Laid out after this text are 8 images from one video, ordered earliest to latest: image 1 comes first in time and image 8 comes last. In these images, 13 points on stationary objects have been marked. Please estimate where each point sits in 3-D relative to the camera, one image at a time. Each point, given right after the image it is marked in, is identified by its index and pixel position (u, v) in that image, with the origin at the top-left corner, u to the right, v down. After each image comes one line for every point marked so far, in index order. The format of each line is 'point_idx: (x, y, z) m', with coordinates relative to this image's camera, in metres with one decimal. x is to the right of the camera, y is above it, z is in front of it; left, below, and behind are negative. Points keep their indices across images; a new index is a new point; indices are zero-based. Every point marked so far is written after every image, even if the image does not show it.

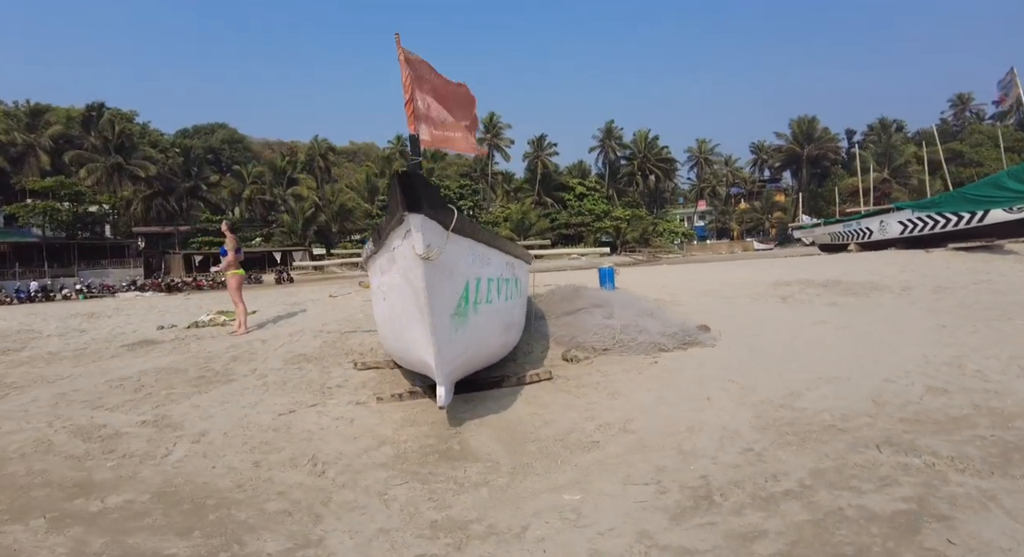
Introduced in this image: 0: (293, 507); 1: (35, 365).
0: (-1.4, -1.5, +3.5) m
1: (-6.2, -1.2, +7.3) m
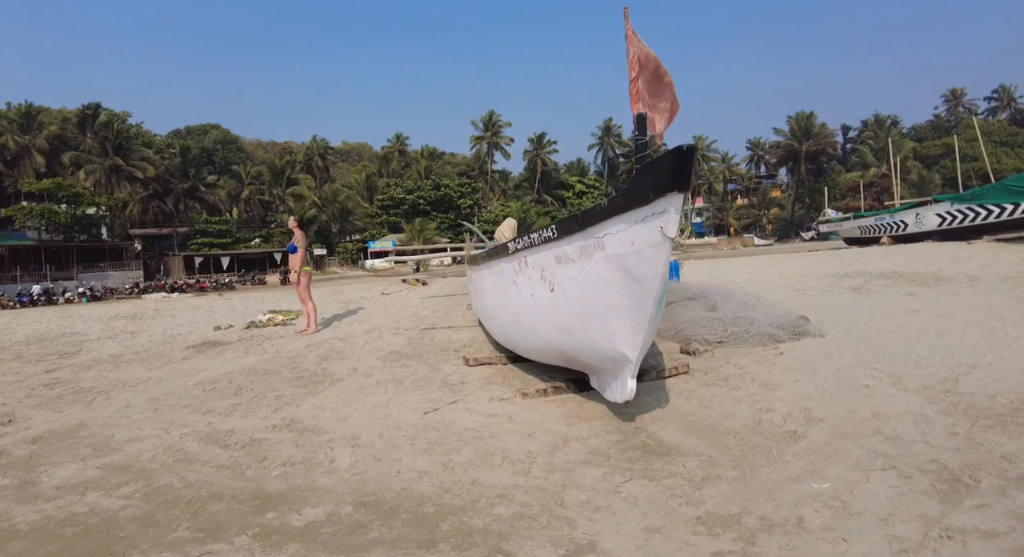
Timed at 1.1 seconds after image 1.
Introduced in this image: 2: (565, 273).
0: (+0.1, -1.4, +3.2) m
1: (-4.9, -1.2, +6.8) m
2: (+0.4, 0.0, +4.1) m
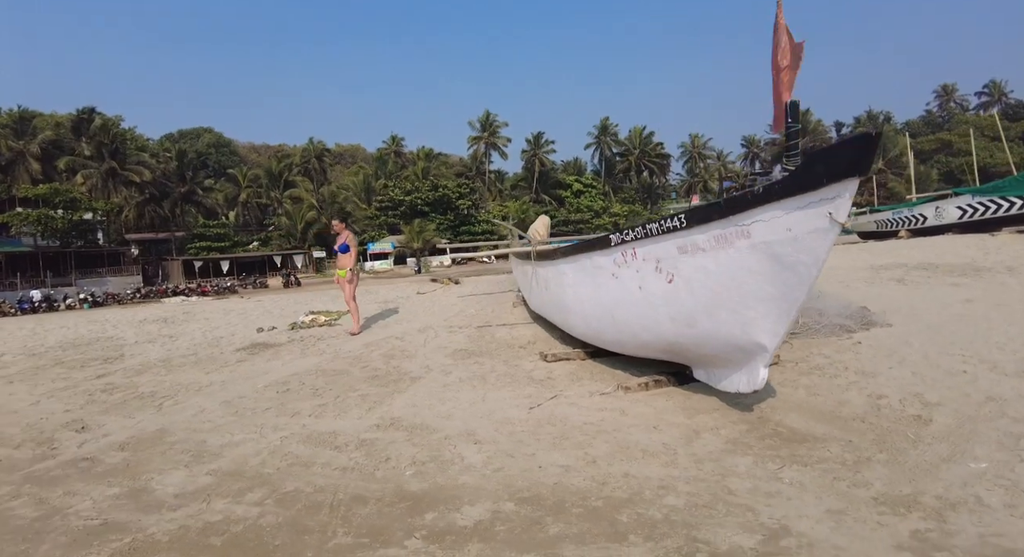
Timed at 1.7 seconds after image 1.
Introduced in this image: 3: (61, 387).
0: (+1.1, -1.3, +3.2) m
1: (-4.1, -1.2, +6.6) m
2: (+1.3, +0.1, +4.0) m
3: (-5.6, -1.4, +6.8) m
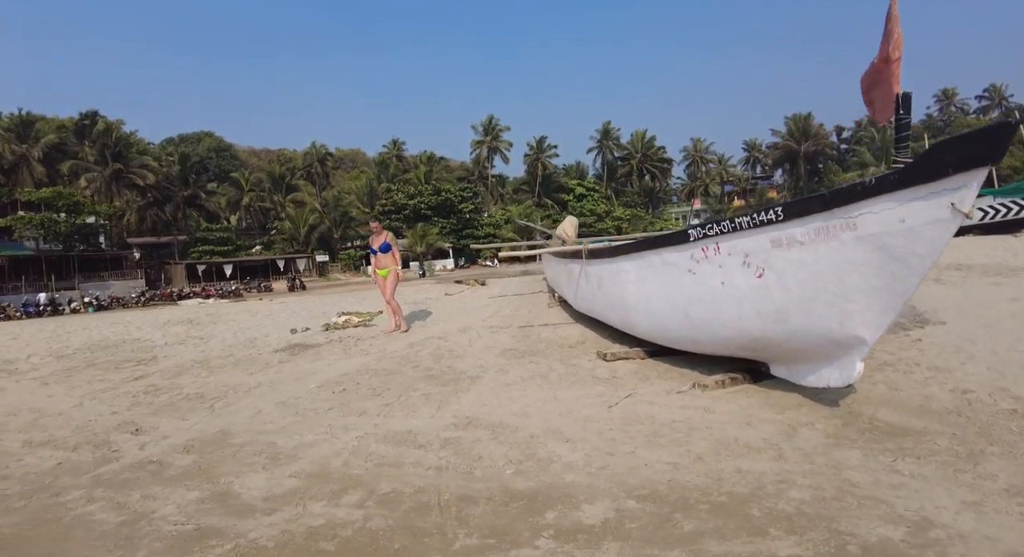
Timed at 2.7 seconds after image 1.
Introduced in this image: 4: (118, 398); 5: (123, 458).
0: (+1.8, -1.2, +3.1) m
1: (-3.5, -1.2, +6.4) m
2: (+2.0, +0.2, +4.0) m
3: (-5.0, -1.4, +6.6) m
4: (-4.6, -1.4, +6.3) m
5: (-3.3, -1.5, +4.5) m
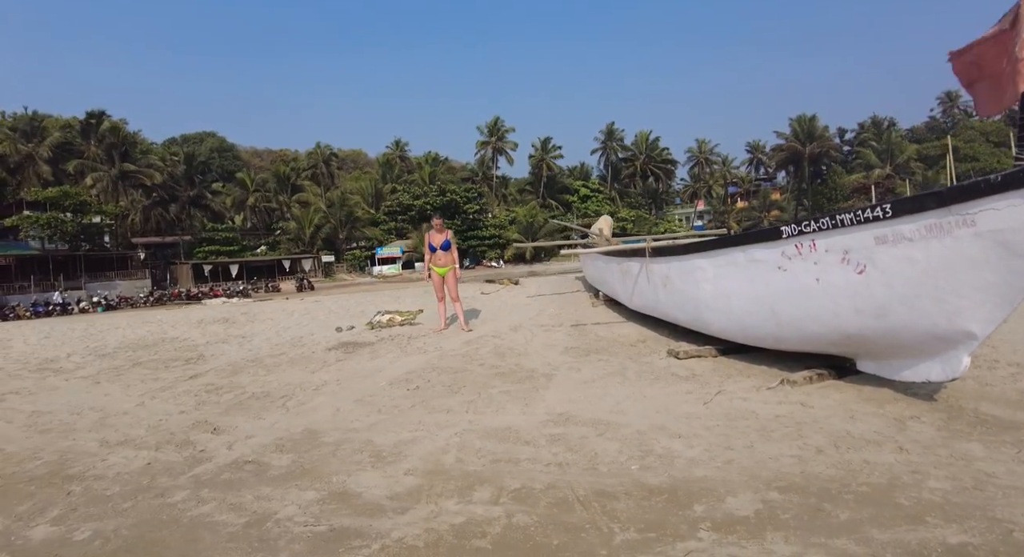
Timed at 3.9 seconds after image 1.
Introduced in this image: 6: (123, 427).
0: (+2.6, -1.2, +3.1) m
1: (-2.7, -1.2, +6.3) m
2: (+2.8, +0.2, +4.0) m
3: (-4.2, -1.3, +6.4) m
4: (-3.8, -1.3, +6.2) m
5: (-2.4, -1.5, +4.5) m
6: (-3.9, -1.5, +5.5) m
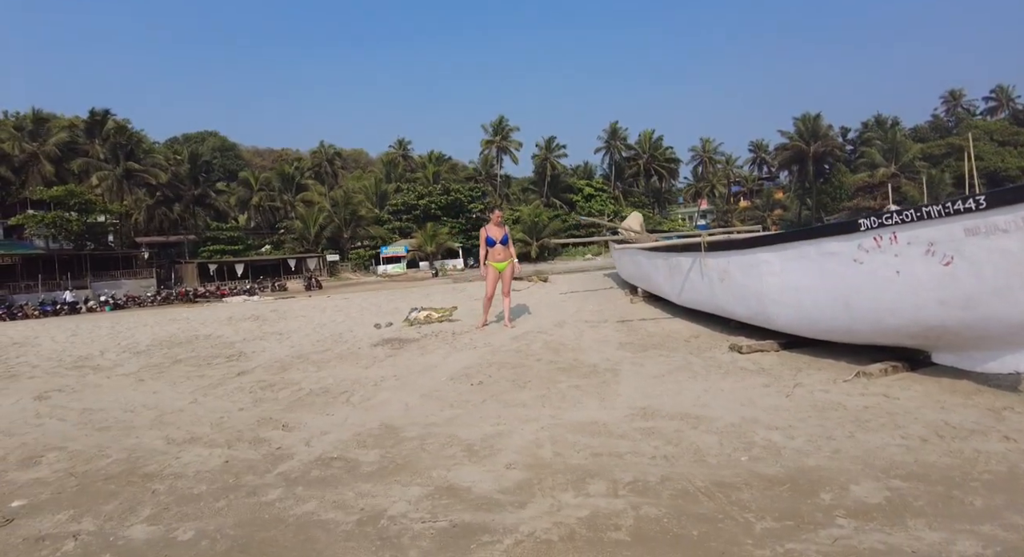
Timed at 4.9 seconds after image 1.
0: (+3.4, -1.1, +3.2) m
1: (-2.0, -1.2, +6.2) m
2: (+3.5, +0.3, +4.0) m
3: (-3.5, -1.3, +6.3) m
4: (-3.1, -1.3, +6.1) m
5: (-1.7, -1.4, +4.4) m
6: (-3.3, -1.4, +5.4) m
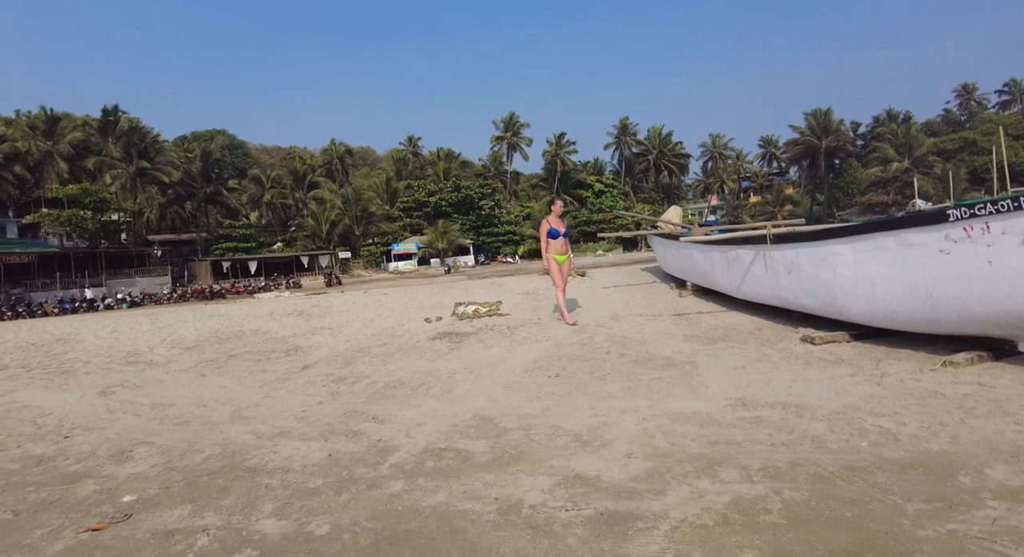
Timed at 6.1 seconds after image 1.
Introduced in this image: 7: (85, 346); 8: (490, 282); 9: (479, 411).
0: (+4.2, -1.0, +3.2) m
1: (-1.2, -1.1, +6.2) m
2: (+4.4, +0.3, +4.1) m
3: (-2.7, -1.2, +6.3) m
4: (-2.3, -1.2, +6.1) m
5: (-0.9, -1.4, +4.4) m
6: (-2.4, -1.4, +5.4) m
7: (-6.9, -1.1, +8.8) m
8: (-0.5, -0.1, +12.2) m
9: (-0.3, -1.2, +5.0) m
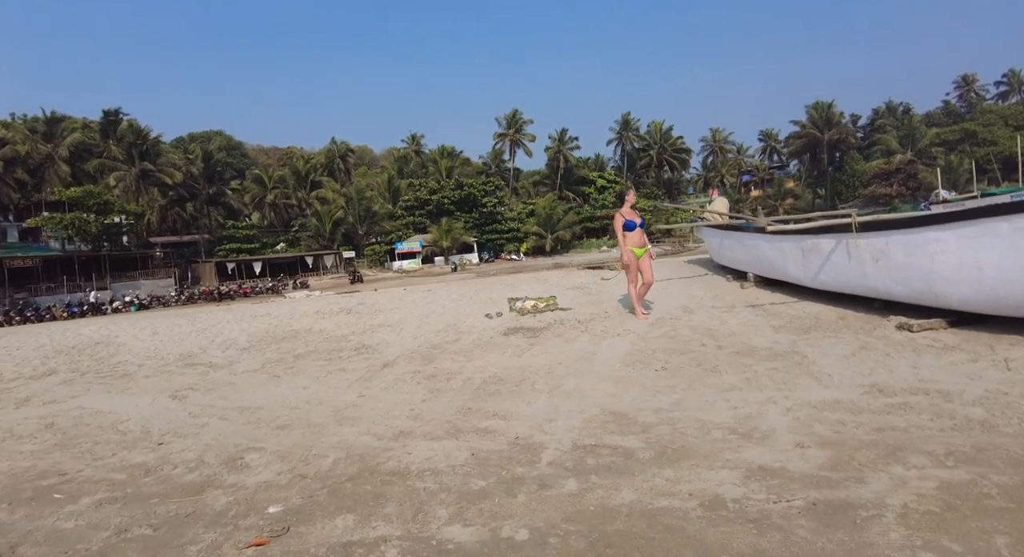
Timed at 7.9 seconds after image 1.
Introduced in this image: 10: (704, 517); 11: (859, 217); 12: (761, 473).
0: (+5.4, -0.9, +3.3) m
1: (-0.1, -1.0, +6.1) m
2: (+5.5, +0.5, +4.2) m
3: (-1.6, -1.2, +6.1) m
4: (-1.2, -1.2, +5.9) m
5: (+0.3, -1.3, +4.3) m
6: (-1.3, -1.4, +5.2) m
7: (-5.9, -1.1, +8.4) m
8: (+0.3, 0.0, +12.1) m
9: (+0.8, -1.2, +4.9) m
10: (+1.1, -1.4, +3.1) m
11: (+4.2, +0.7, +6.5) m
12: (+1.6, -1.3, +3.5) m
